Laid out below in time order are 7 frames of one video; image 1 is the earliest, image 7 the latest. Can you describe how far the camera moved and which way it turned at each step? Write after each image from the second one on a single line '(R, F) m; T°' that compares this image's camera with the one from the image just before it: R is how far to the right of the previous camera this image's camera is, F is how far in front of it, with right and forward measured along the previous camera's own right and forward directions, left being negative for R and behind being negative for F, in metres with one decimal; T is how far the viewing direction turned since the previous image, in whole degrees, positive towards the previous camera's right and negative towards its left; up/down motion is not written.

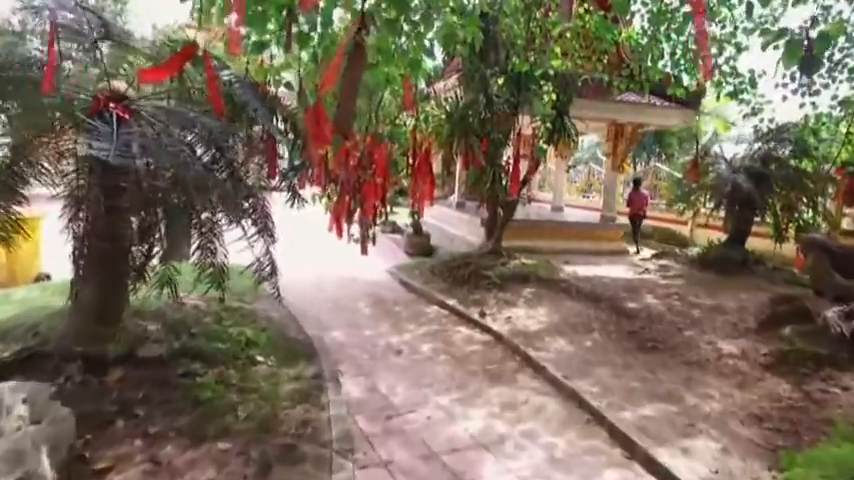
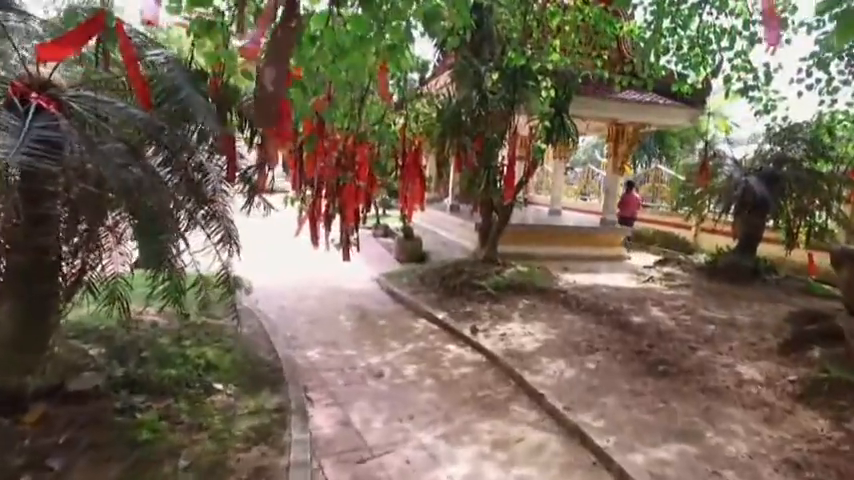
(+0.1, +0.5) m; 0°
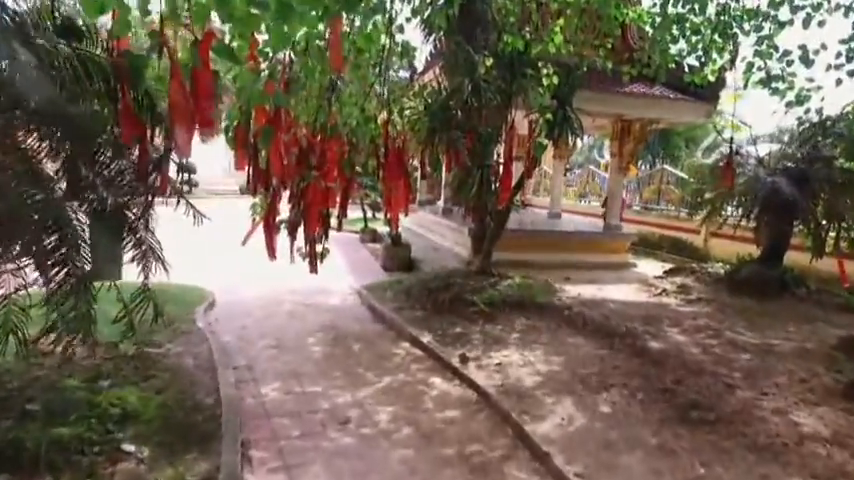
(+0.1, +0.8) m; 0°
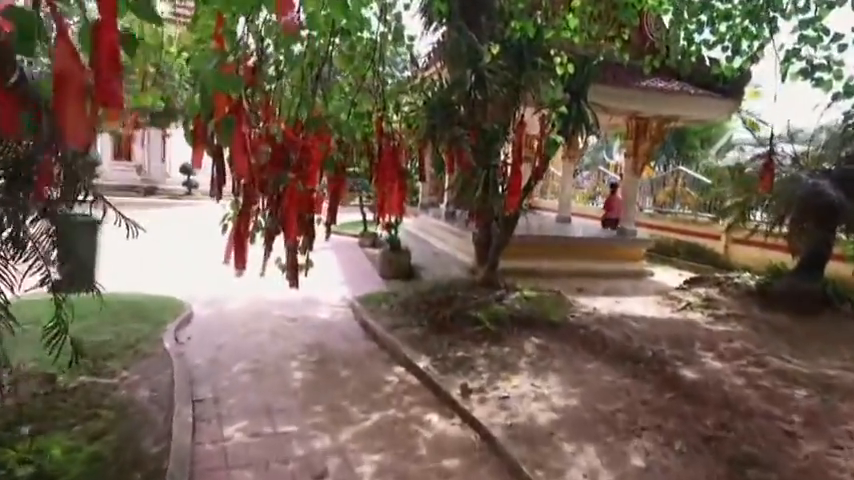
(+0.1, +0.6) m; 0°
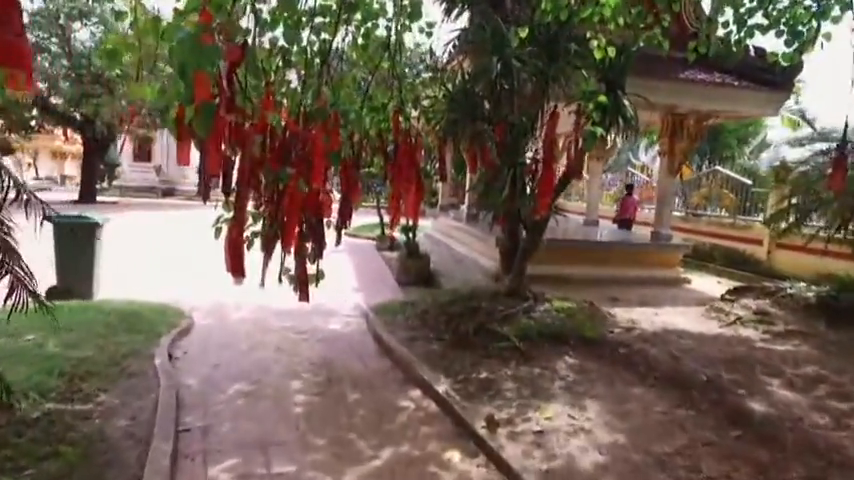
(0.0, +0.5) m; -2°
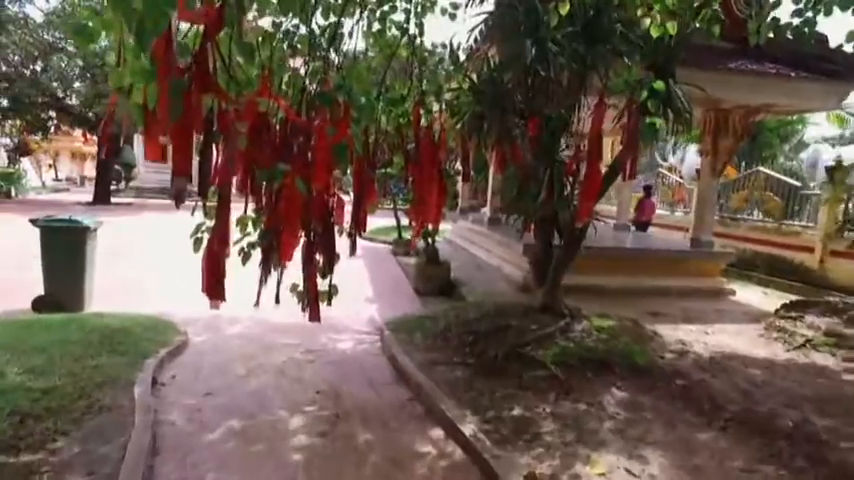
(0.0, +0.6) m; -2°
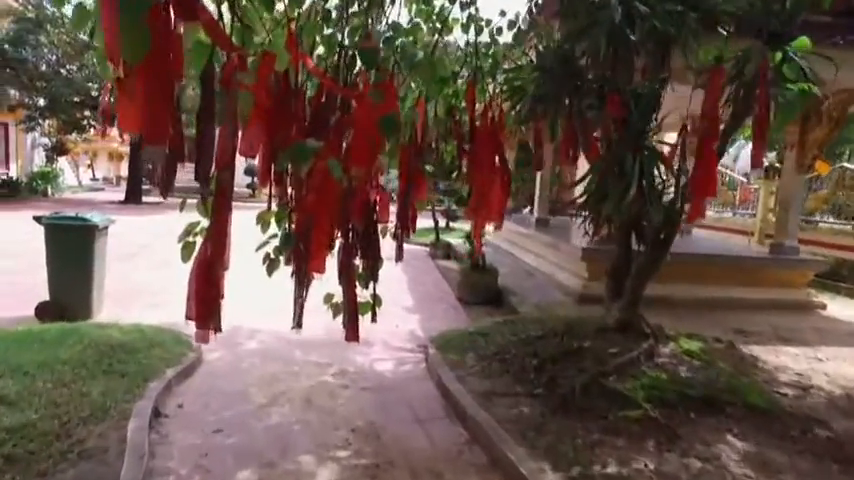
(-0.2, +0.8) m; -3°
